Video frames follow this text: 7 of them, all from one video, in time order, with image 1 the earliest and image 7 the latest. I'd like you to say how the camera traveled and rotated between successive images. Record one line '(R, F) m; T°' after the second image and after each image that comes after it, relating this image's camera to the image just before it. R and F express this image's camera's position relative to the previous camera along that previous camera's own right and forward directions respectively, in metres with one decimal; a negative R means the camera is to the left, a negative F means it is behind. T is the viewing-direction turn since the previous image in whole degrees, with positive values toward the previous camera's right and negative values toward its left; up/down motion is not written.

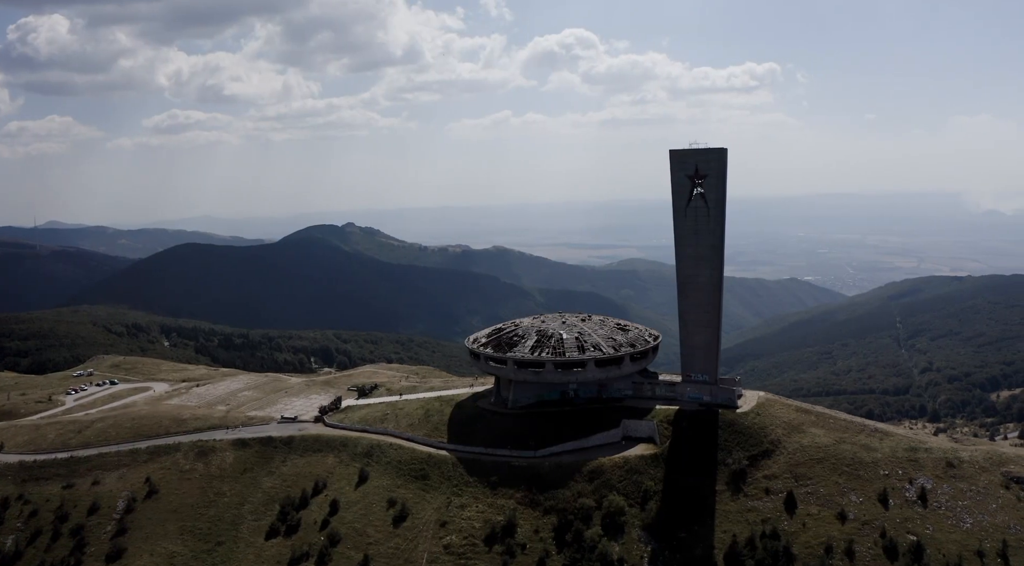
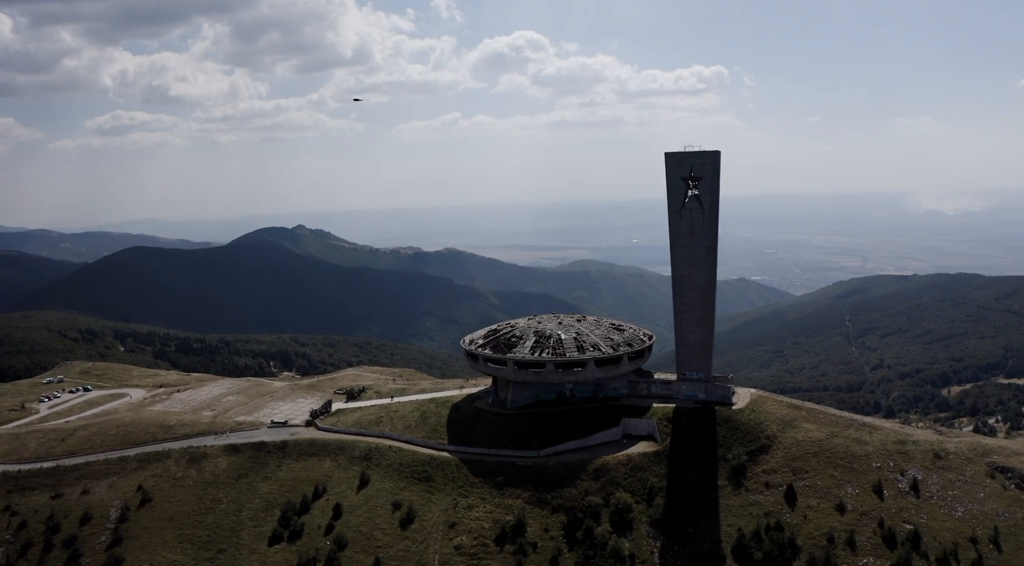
(-3.0, -0.1) m; +3°
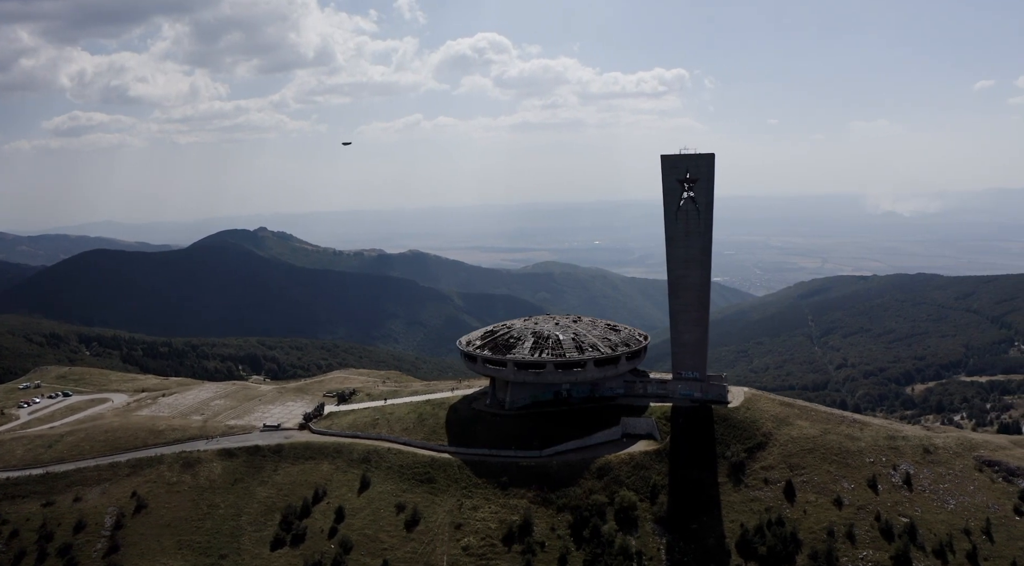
(-2.2, -0.1) m; +2°
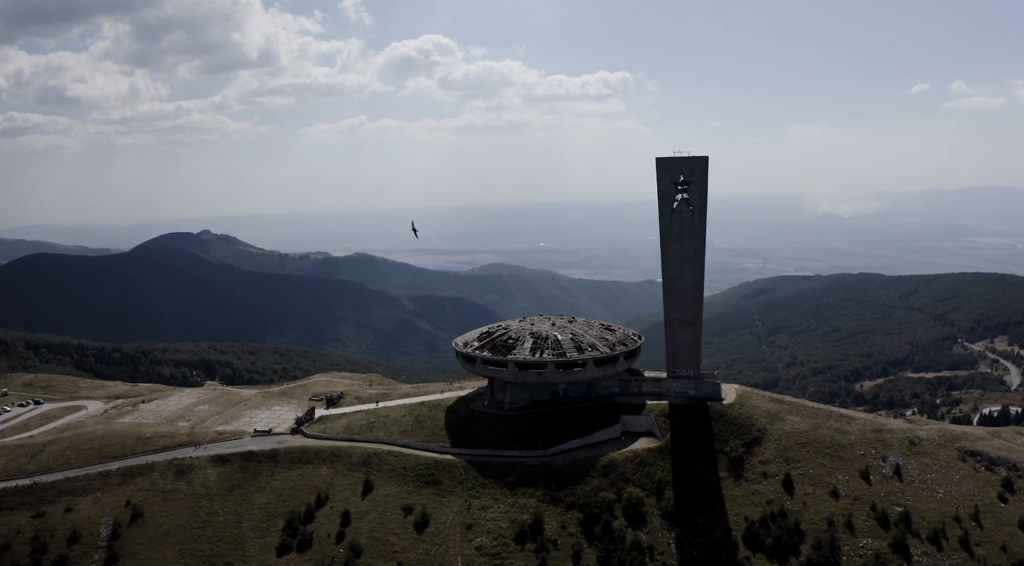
(-3.4, -0.2) m; +4°
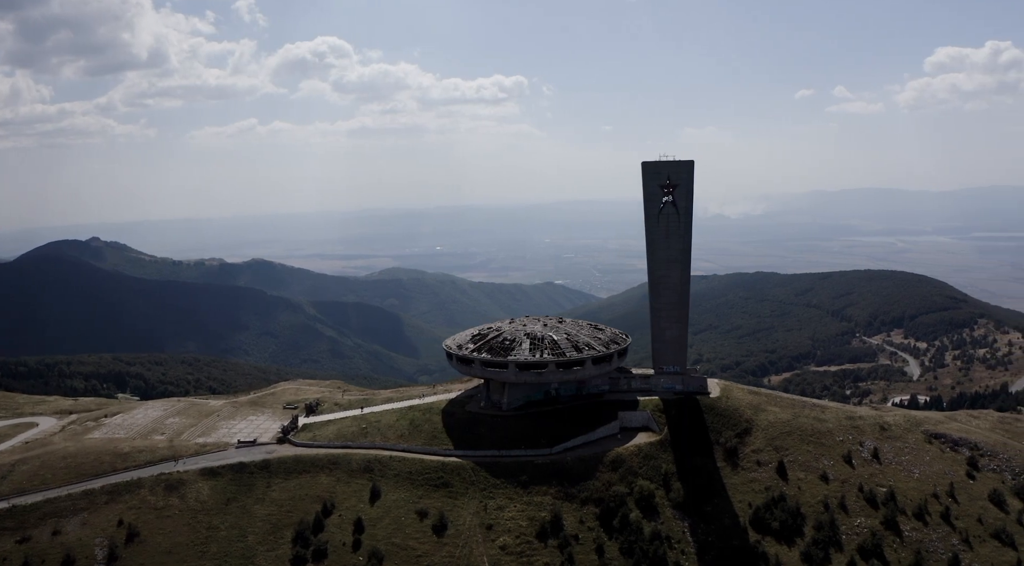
(-6.2, -0.2) m; +7°
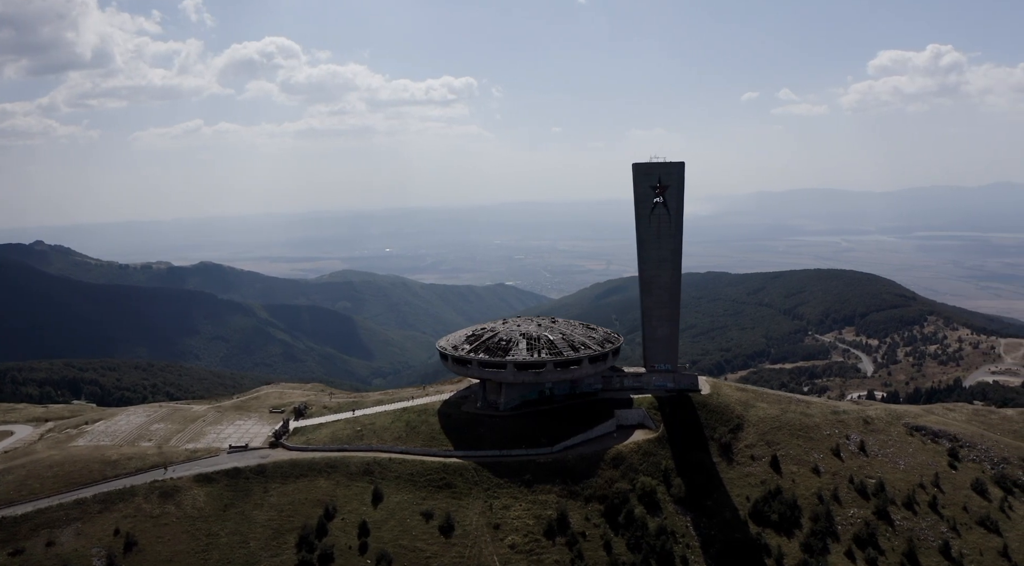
(-2.8, -0.2) m; +3°
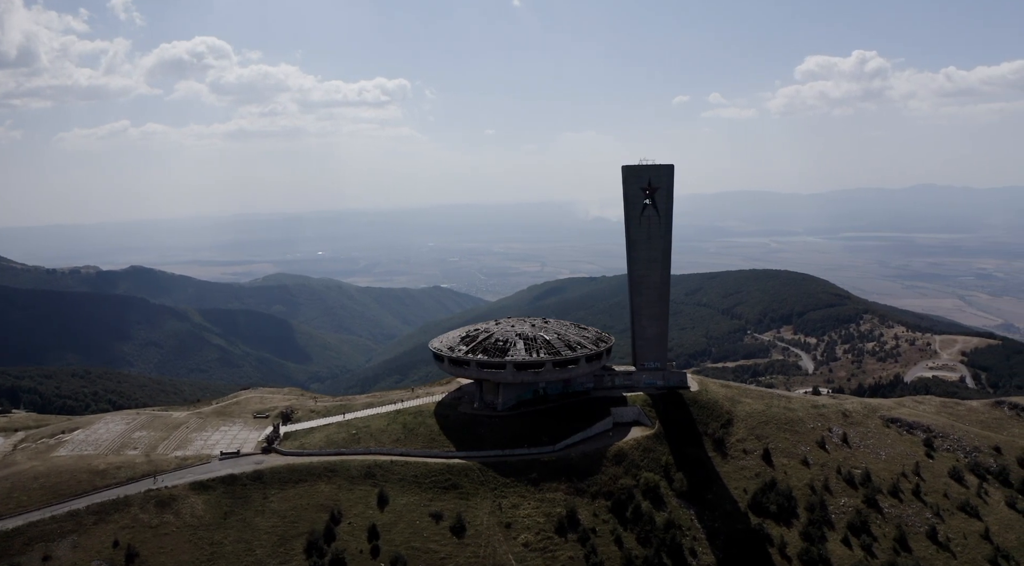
(-4.0, -0.3) m; +4°
